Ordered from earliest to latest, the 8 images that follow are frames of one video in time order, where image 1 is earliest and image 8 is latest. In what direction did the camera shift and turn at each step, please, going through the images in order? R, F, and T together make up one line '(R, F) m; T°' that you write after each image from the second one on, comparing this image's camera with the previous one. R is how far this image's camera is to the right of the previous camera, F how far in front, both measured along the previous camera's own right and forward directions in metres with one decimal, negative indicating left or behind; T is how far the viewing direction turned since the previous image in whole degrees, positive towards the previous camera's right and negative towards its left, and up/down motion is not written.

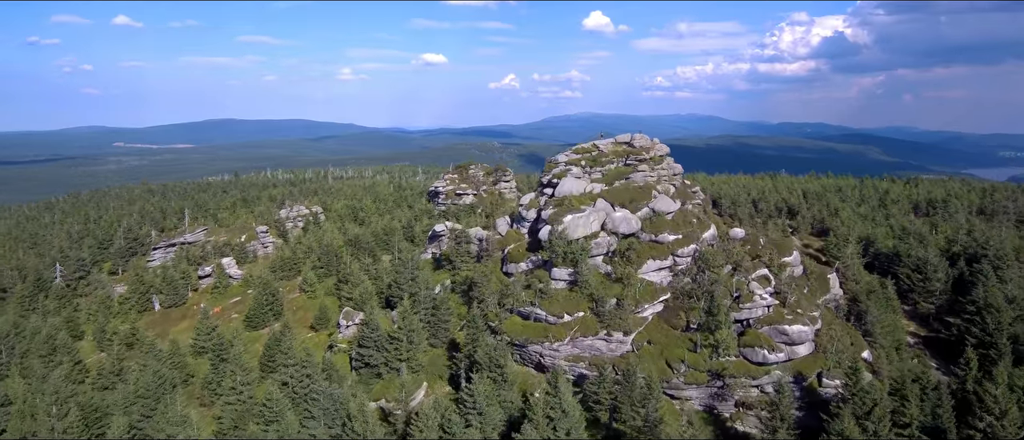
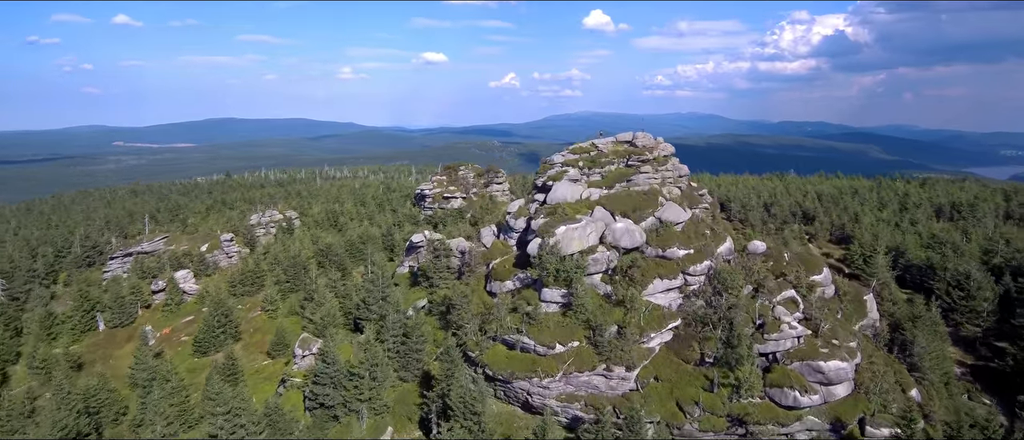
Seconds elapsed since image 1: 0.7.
(+1.0, +7.5) m; 0°
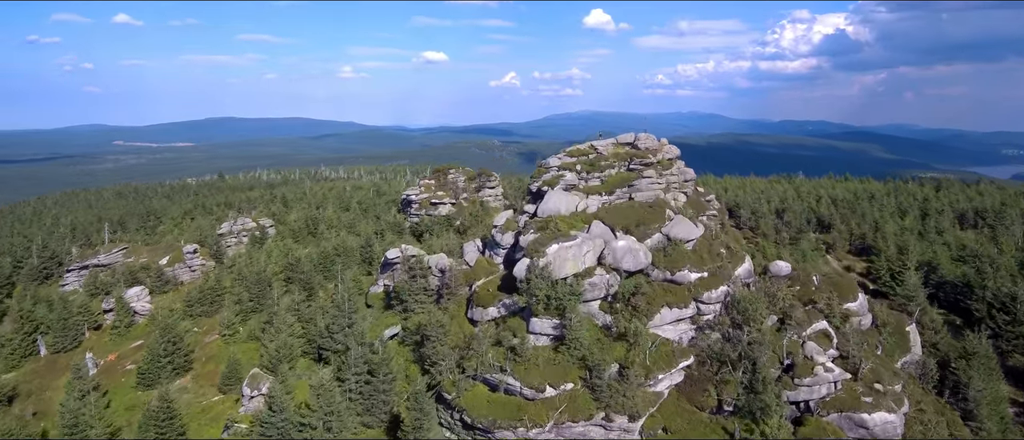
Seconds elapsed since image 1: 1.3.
(+0.8, +6.4) m; 0°
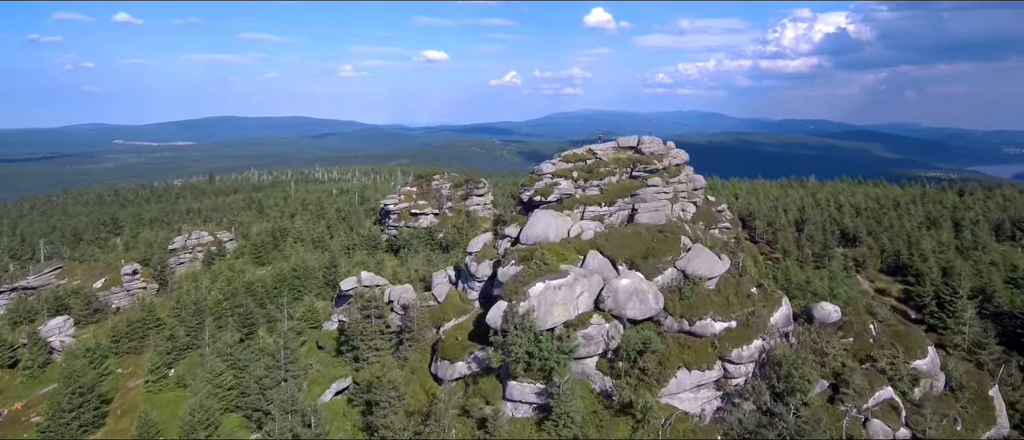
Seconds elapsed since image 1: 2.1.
(+1.1, +8.6) m; 0°
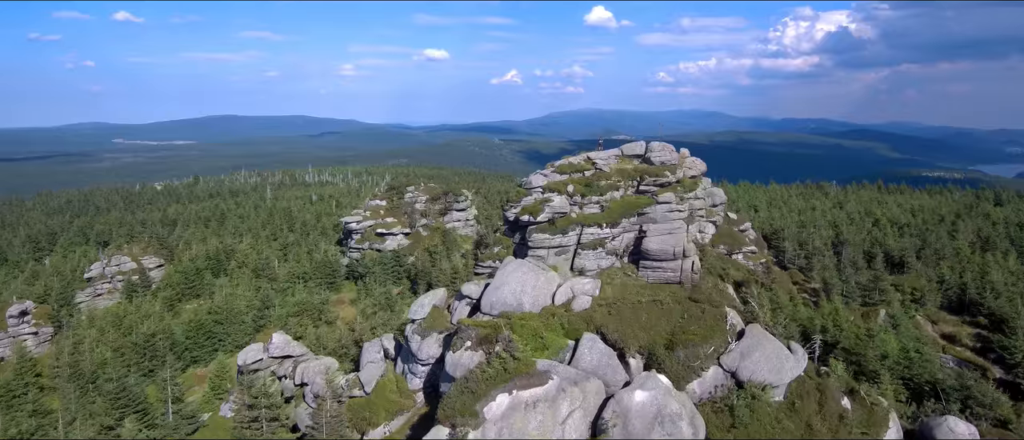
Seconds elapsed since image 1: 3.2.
(+1.3, +11.7) m; 0°
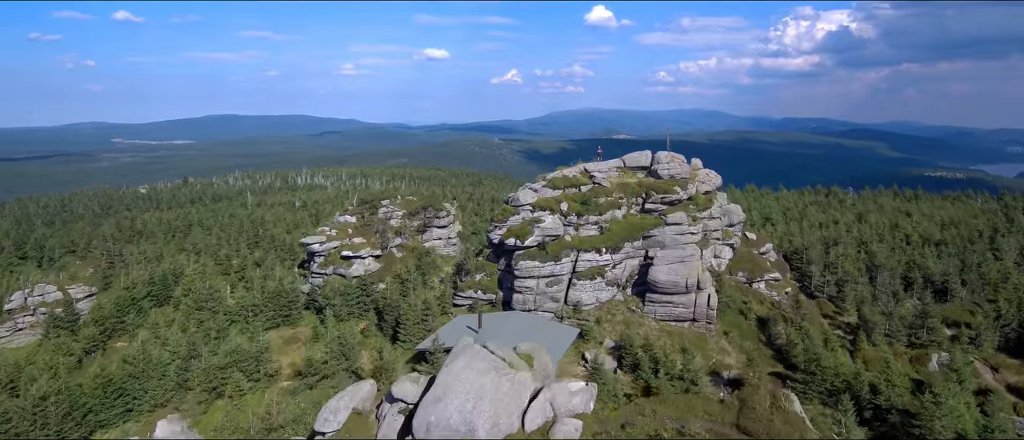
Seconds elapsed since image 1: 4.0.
(+1.0, +8.2) m; 0°
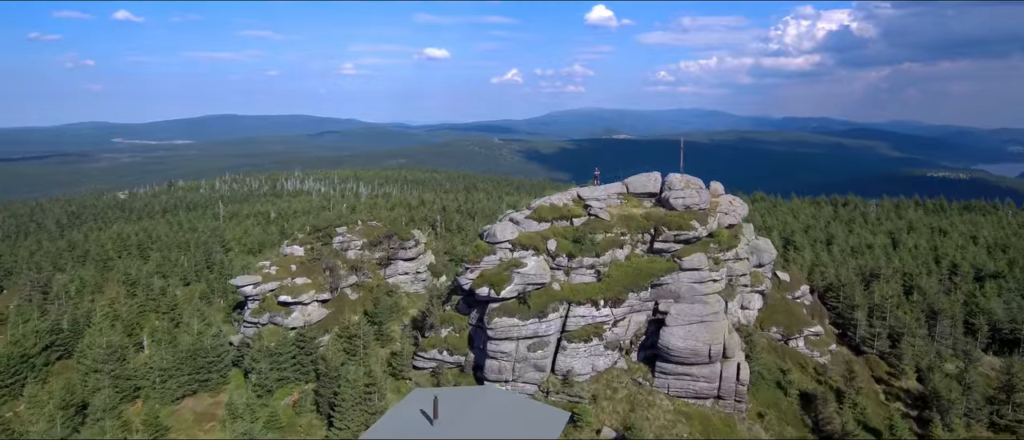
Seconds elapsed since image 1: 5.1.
(+1.3, +10.2) m; 0°
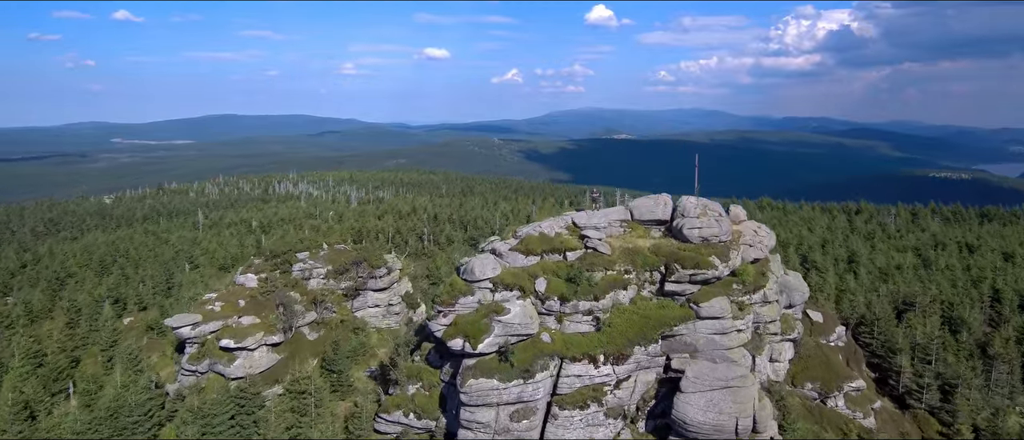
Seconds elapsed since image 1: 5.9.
(+0.8, +6.8) m; 0°
